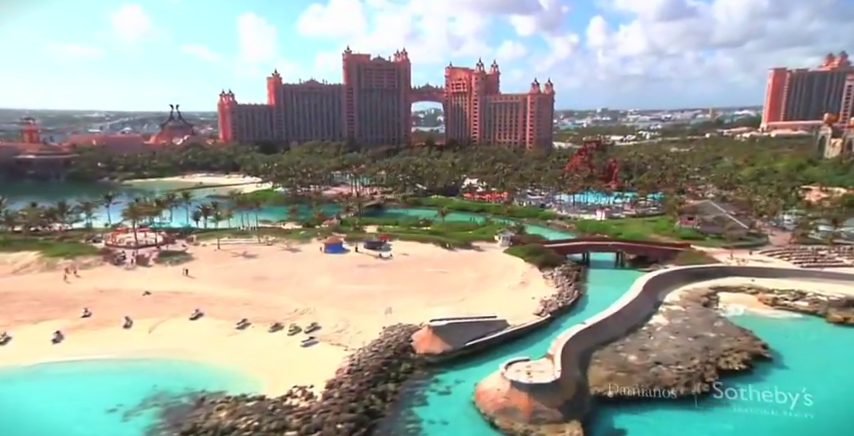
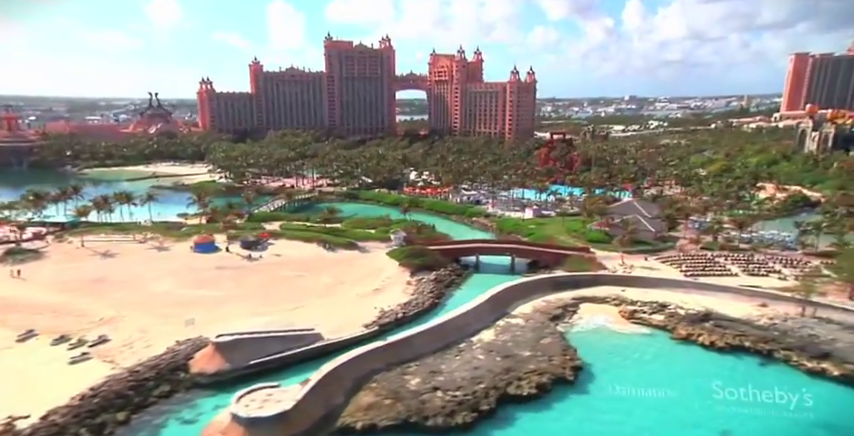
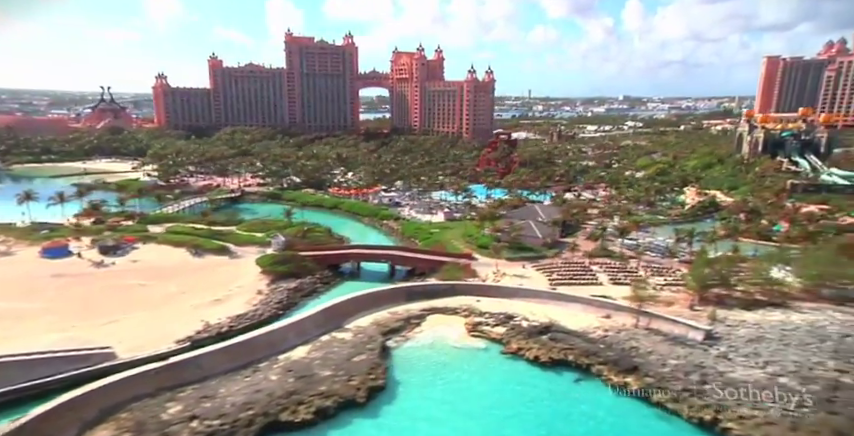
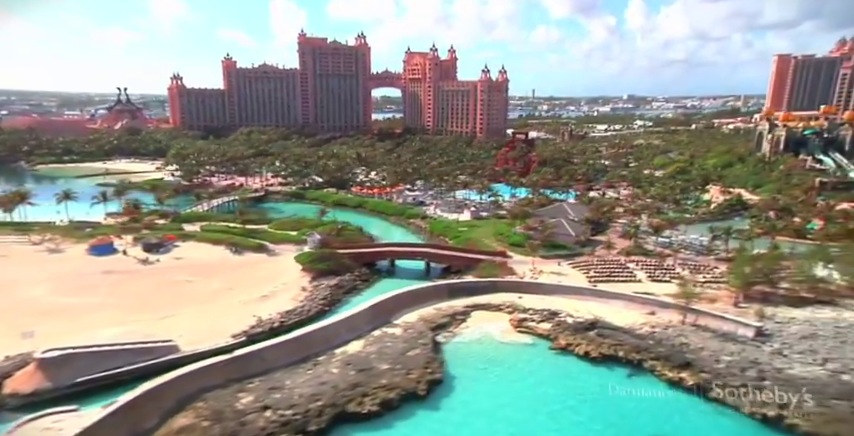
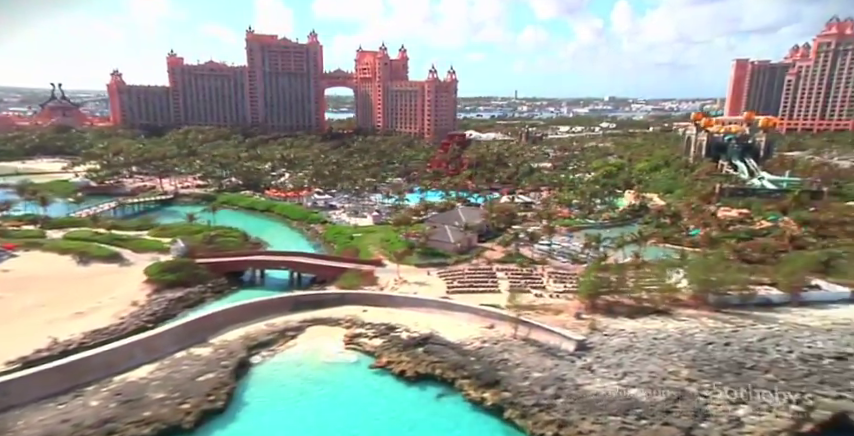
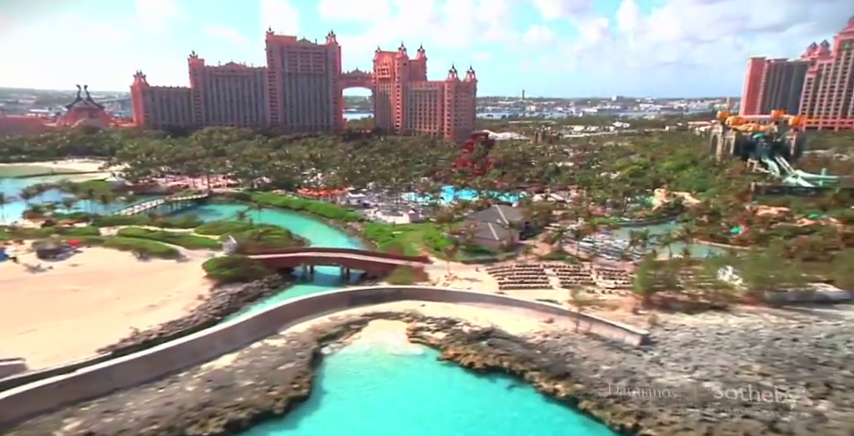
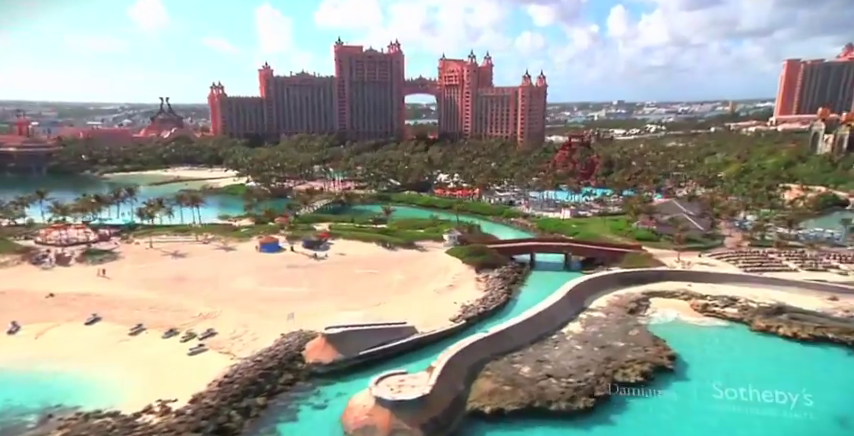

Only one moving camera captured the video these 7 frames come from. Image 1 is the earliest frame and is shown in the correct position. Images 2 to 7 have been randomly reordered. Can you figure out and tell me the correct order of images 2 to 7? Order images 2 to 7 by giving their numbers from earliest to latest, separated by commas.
7, 2, 4, 3, 6, 5
